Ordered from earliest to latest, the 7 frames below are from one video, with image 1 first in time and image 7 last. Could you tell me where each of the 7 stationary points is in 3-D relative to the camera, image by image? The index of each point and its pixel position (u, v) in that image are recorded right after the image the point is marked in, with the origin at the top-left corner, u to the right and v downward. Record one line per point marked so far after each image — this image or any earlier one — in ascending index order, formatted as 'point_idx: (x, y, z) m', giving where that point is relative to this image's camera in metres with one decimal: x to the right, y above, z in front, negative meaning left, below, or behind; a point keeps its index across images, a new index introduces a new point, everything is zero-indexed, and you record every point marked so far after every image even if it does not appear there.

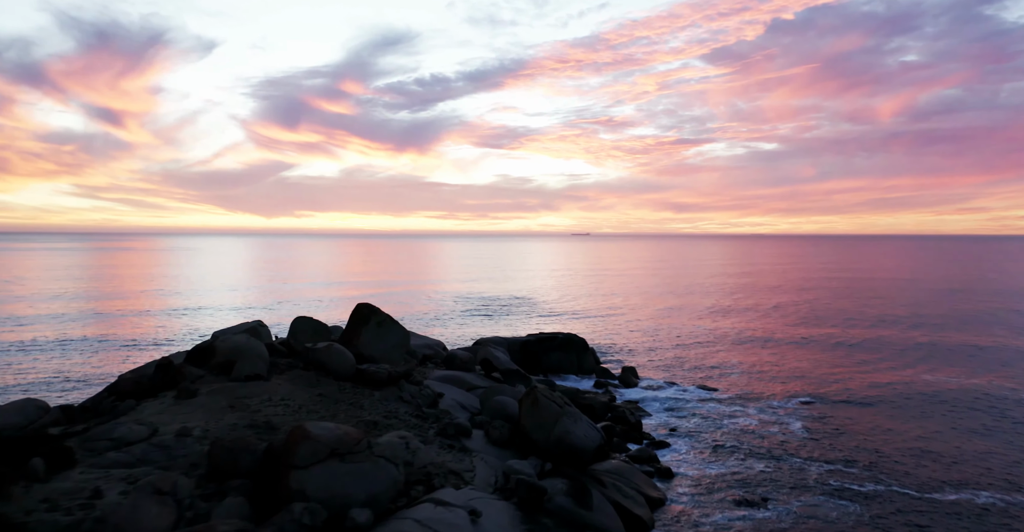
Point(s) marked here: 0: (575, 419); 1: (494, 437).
0: (+1.3, -3.4, +14.6) m
1: (-0.4, -3.7, +14.3) m
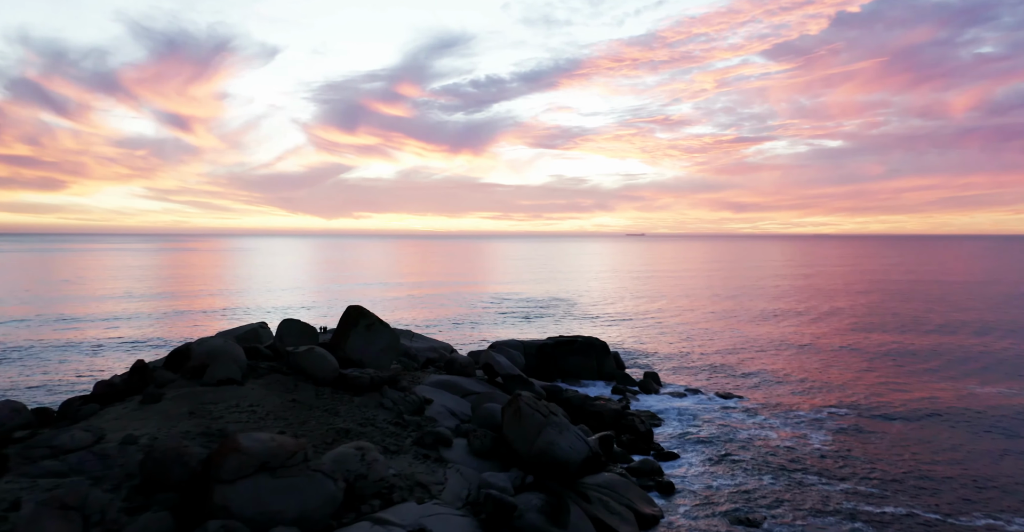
0: (+1.0, -3.4, +13.9) m
1: (-0.8, -3.7, +13.6) m
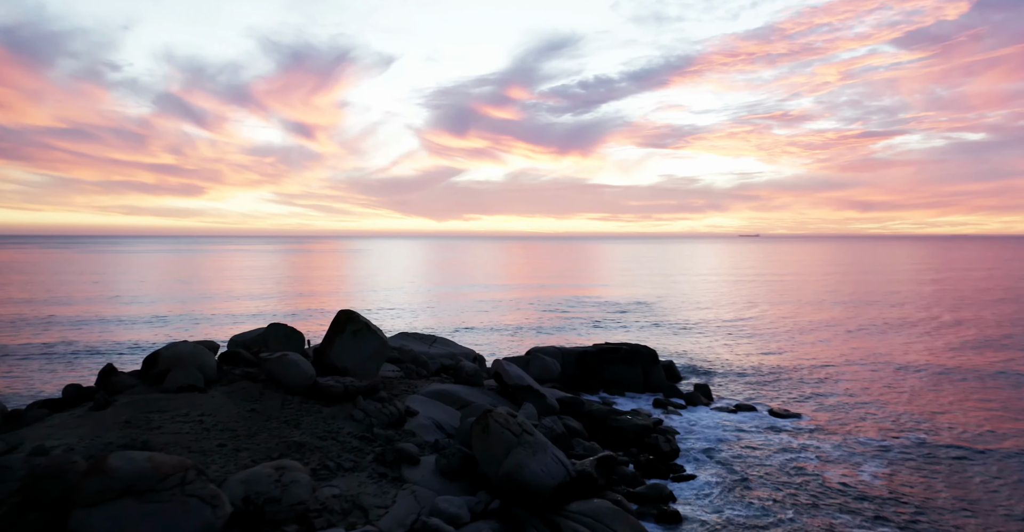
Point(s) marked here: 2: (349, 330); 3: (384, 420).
0: (+0.4, -3.5, +12.6) m
1: (-1.3, -3.8, +12.6) m
2: (-3.9, -1.5, +15.7) m
3: (-2.7, -3.2, +13.9) m
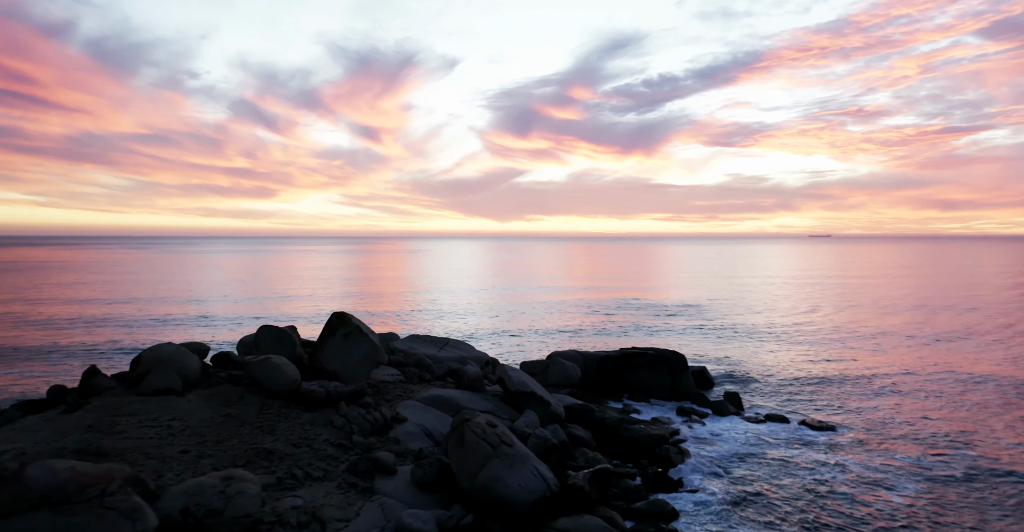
0: (0.0, -3.6, +11.9) m
1: (-1.7, -3.8, +12.1) m
2: (-4.0, -1.5, +15.4) m
3: (-3.0, -3.3, +13.5) m
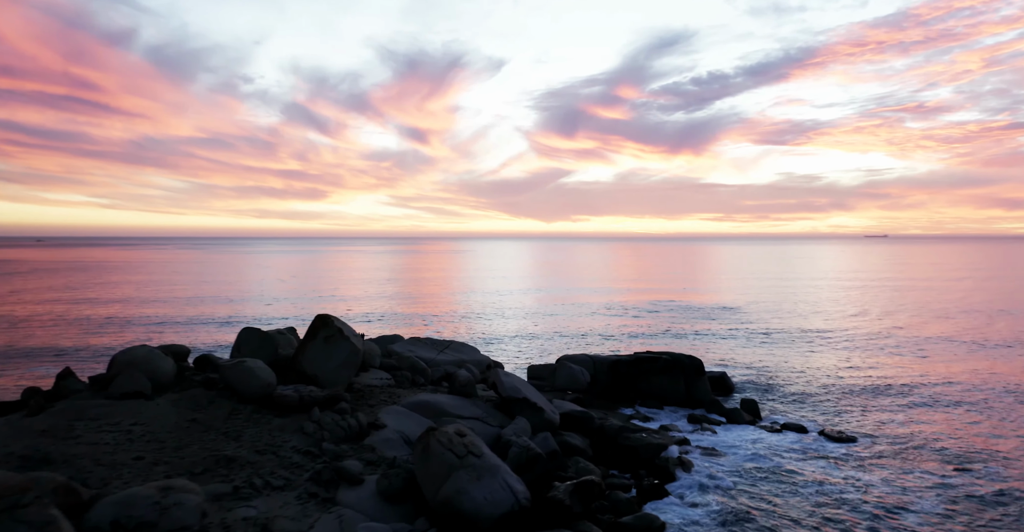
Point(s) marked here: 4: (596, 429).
0: (-0.5, -3.6, +11.3) m
1: (-2.3, -3.9, +11.6) m
2: (-4.3, -1.6, +15.1) m
3: (-3.4, -3.3, +13.1) m
4: (+2.3, -4.5, +18.5) m
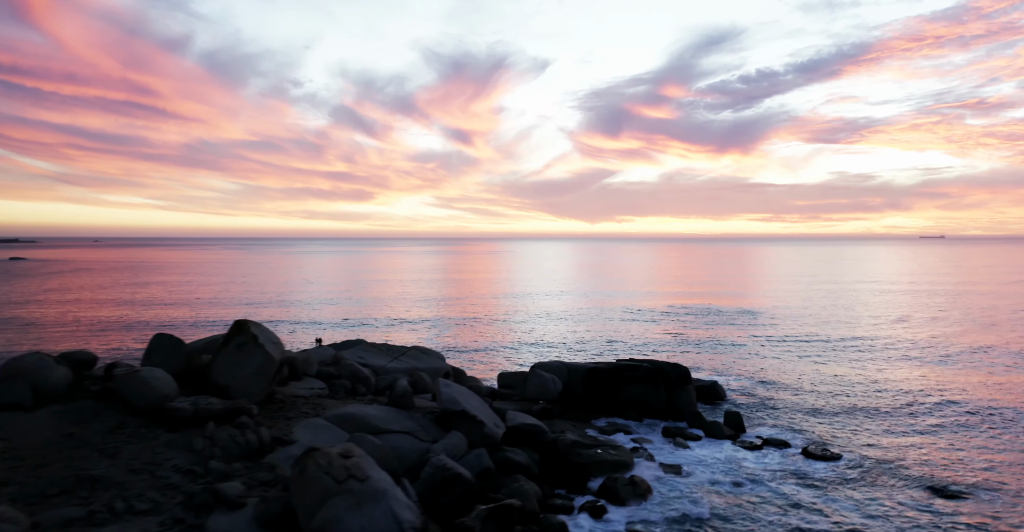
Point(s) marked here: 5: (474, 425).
0: (-2.3, -3.7, +10.2) m
1: (-4.0, -4.0, +10.6) m
2: (-5.9, -1.7, +14.2) m
3: (-5.1, -3.4, +12.1) m
4: (+0.9, -4.6, +17.3) m
5: (-0.9, -3.8, +15.9) m
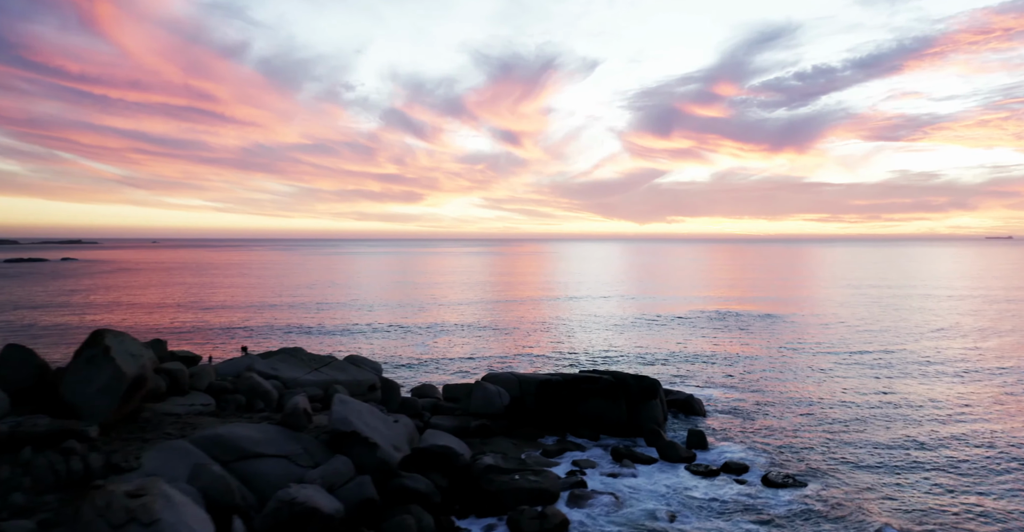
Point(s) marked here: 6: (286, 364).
0: (-4.9, -3.8, +8.7) m
1: (-6.6, -4.1, +9.2) m
2: (-8.2, -1.8, +12.9) m
3: (-7.5, -3.5, +10.8) m
4: (-1.3, -4.7, +15.6) m
5: (-3.2, -4.0, +14.3) m
6: (-6.4, -2.8, +19.0) m
